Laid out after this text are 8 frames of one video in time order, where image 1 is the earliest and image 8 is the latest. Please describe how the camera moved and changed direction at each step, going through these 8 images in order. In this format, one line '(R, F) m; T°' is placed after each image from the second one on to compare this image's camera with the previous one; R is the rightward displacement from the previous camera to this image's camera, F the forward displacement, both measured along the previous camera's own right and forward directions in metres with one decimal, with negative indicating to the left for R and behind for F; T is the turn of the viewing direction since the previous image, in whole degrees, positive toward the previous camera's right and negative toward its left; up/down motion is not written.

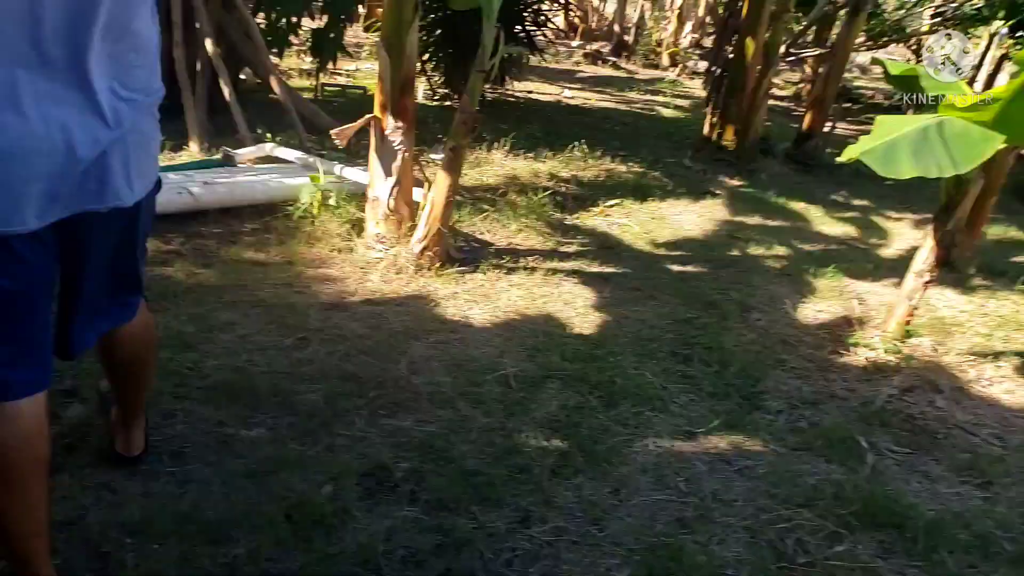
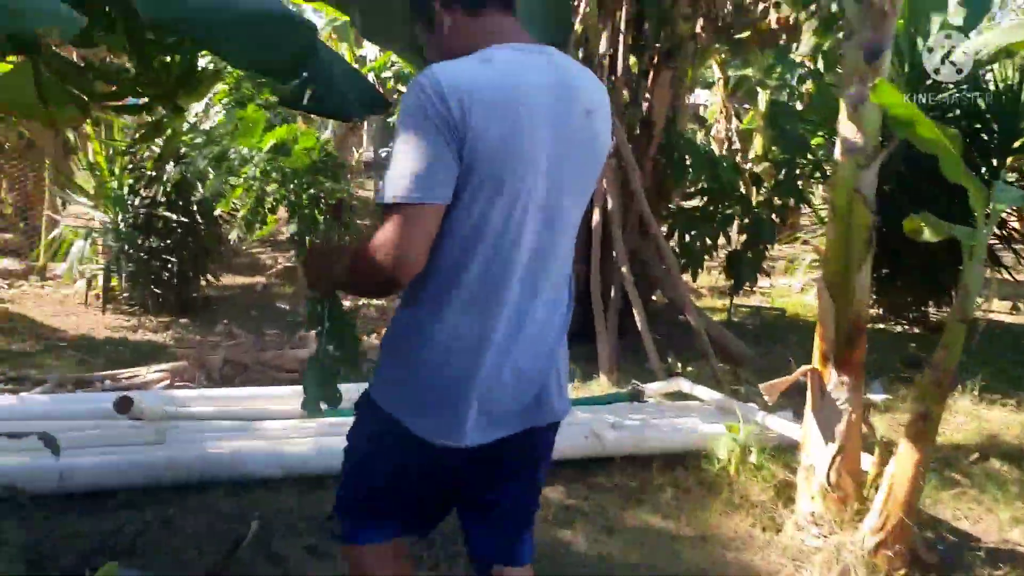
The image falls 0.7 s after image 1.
(-0.3, +0.5) m; -29°
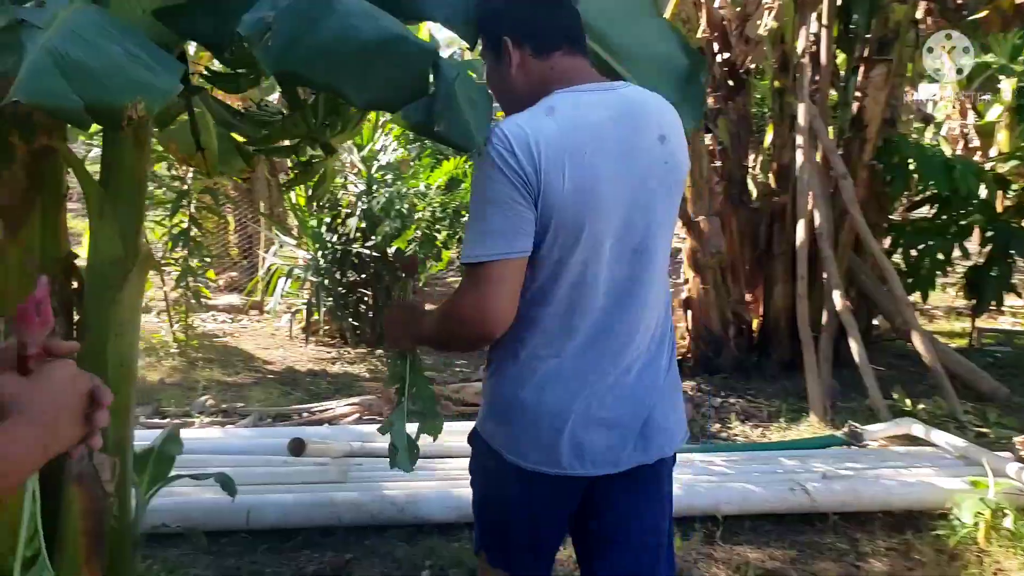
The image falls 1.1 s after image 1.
(+0.1, +0.3) m; -15°
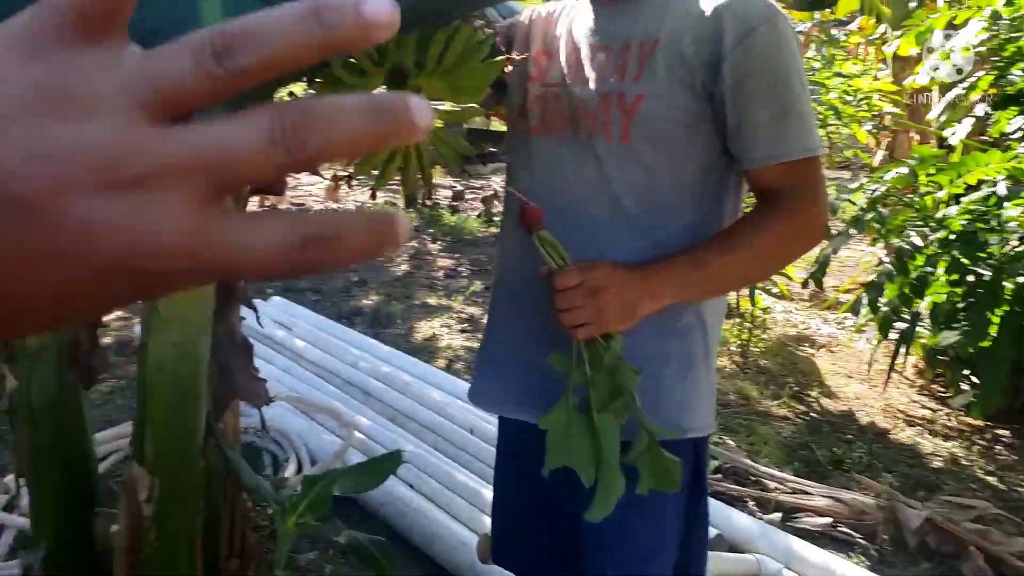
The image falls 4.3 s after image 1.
(+0.6, +1.5) m; -55°
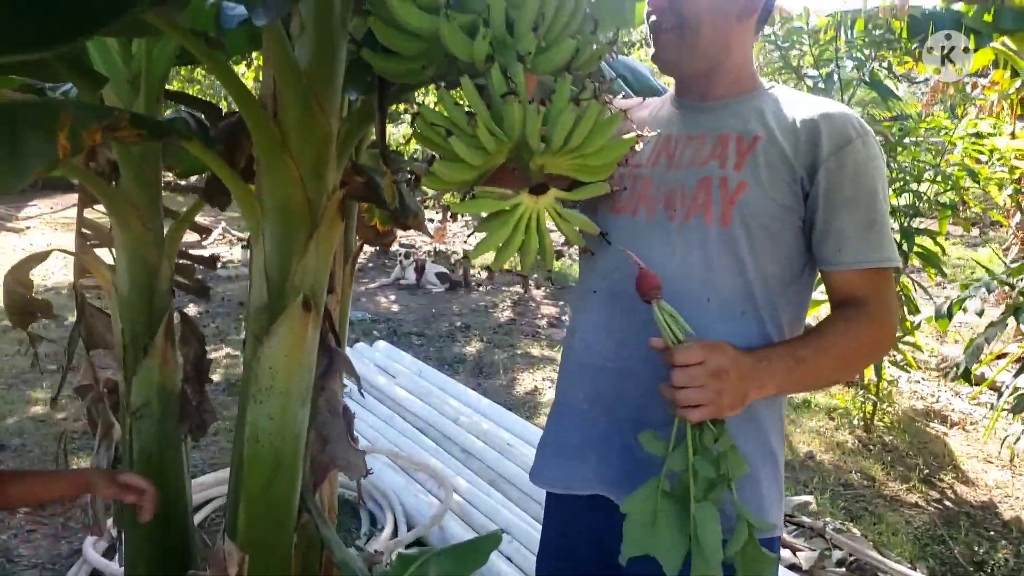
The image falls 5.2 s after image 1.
(0.0, +0.1) m; -7°
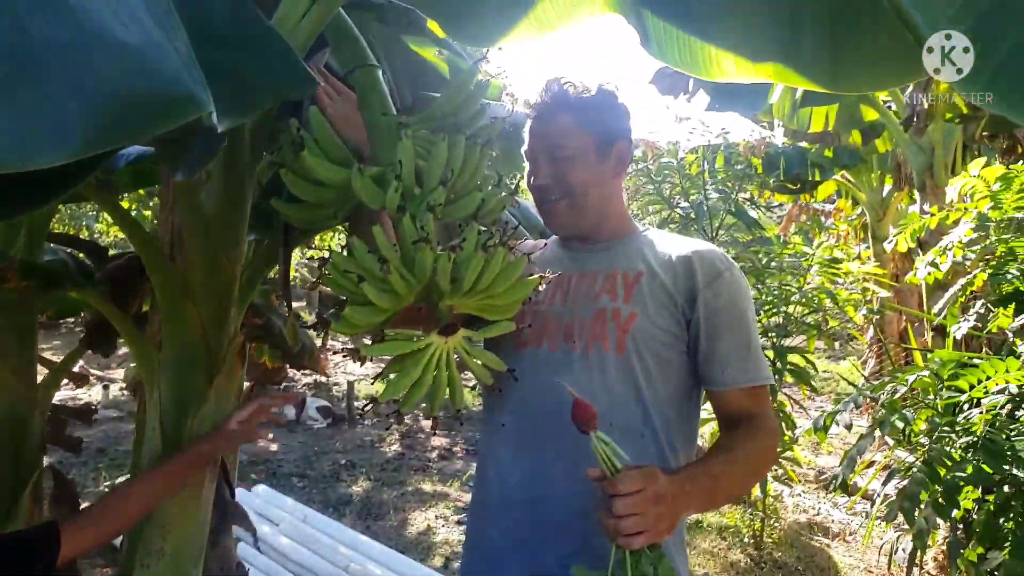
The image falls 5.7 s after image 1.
(0.0, 0.0) m; +9°
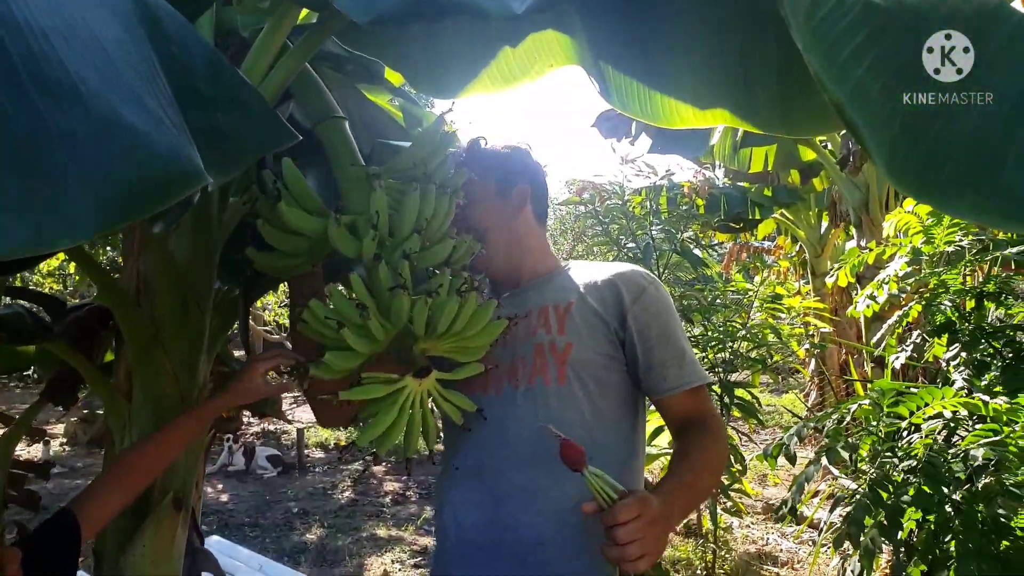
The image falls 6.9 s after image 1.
(0.0, -0.1) m; +4°
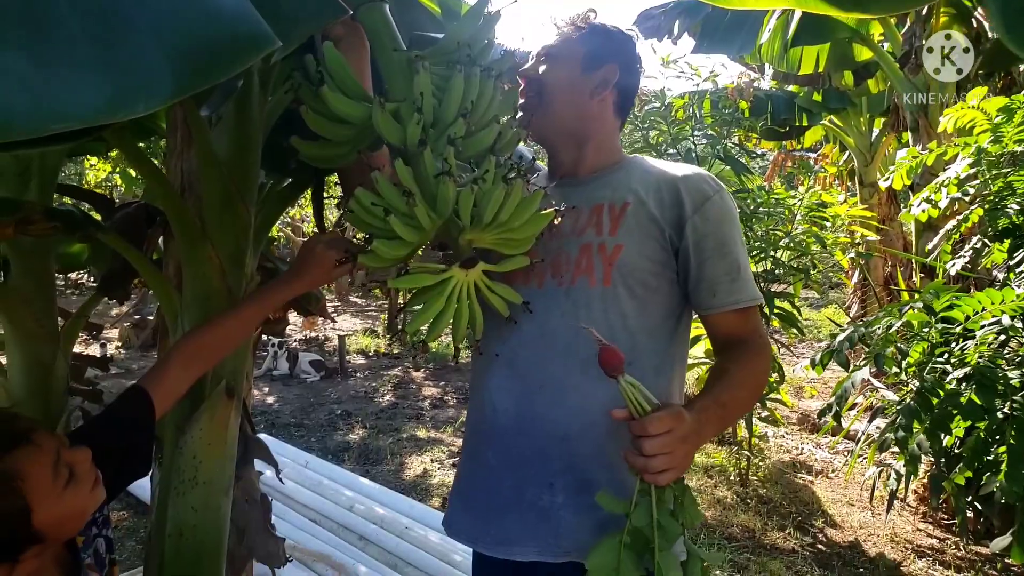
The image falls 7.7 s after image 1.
(0.0, 0.0) m; -3°
